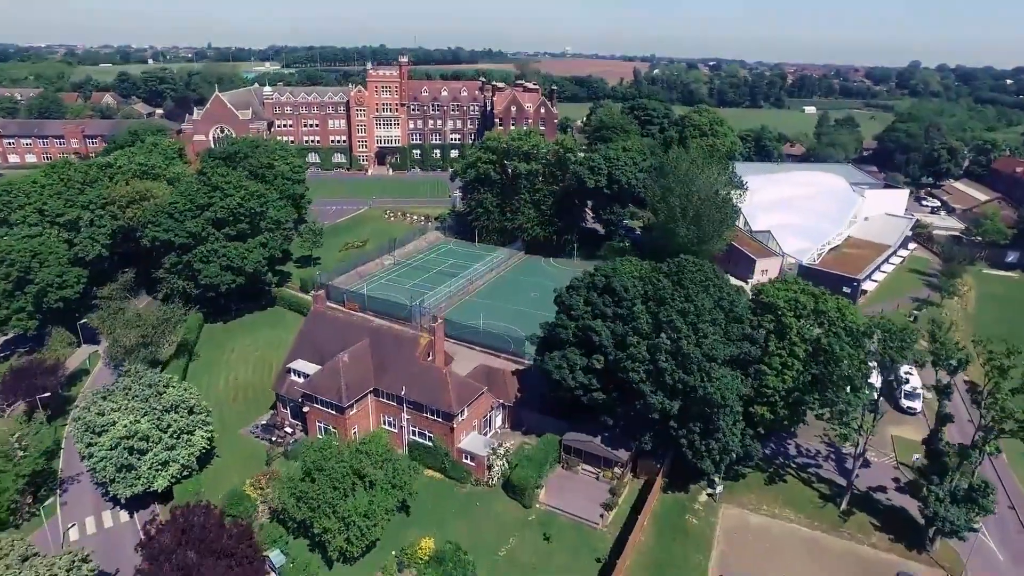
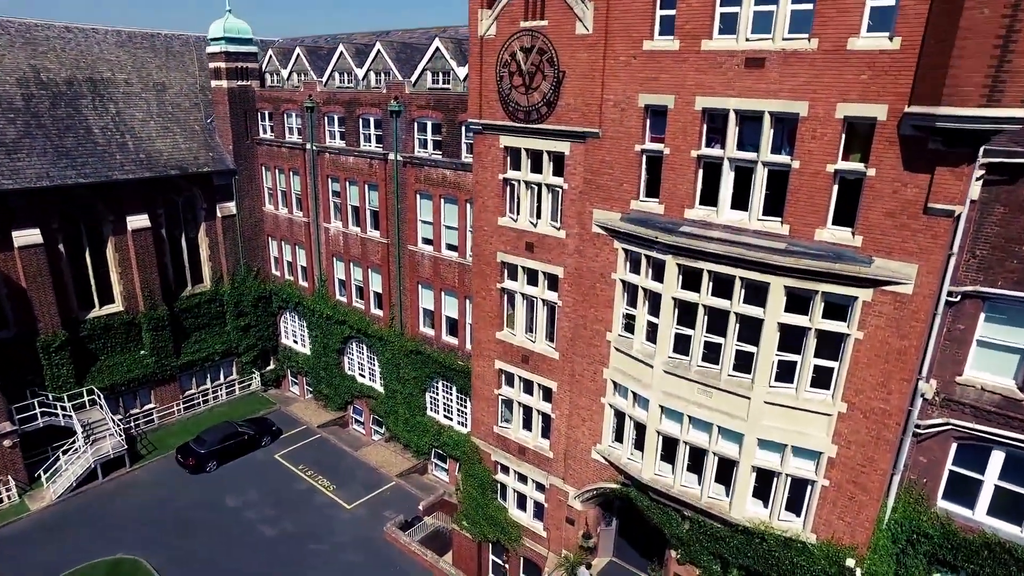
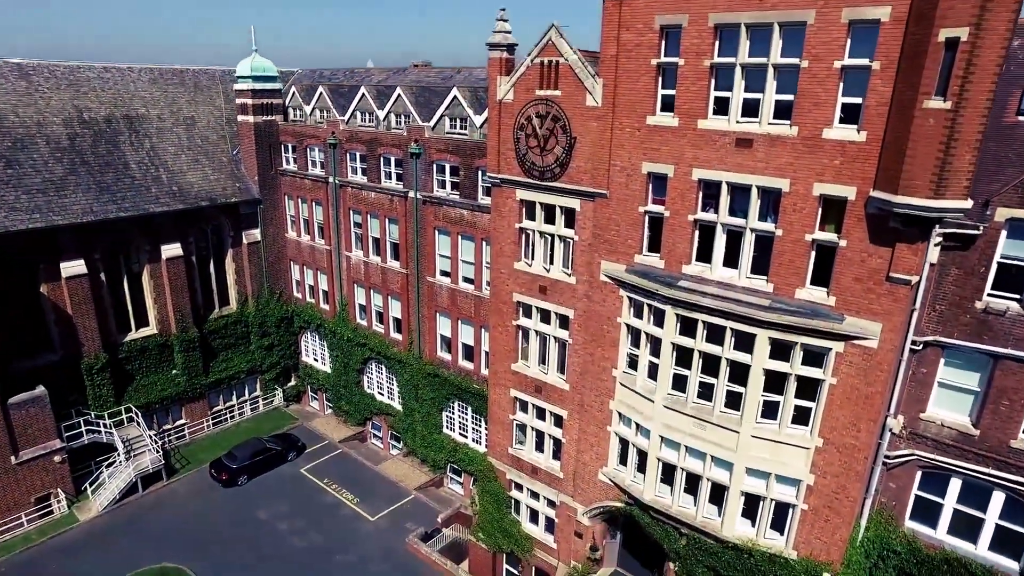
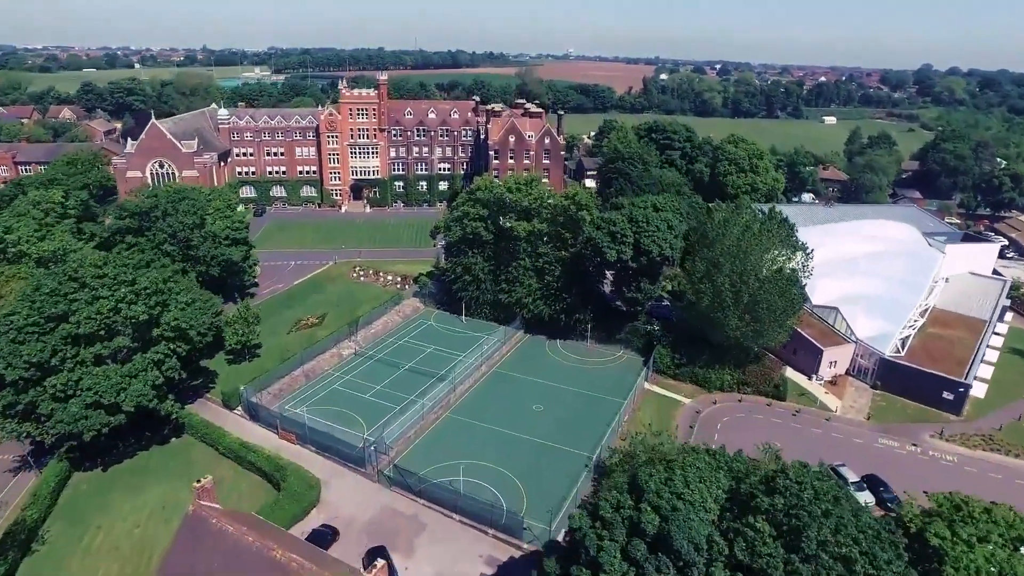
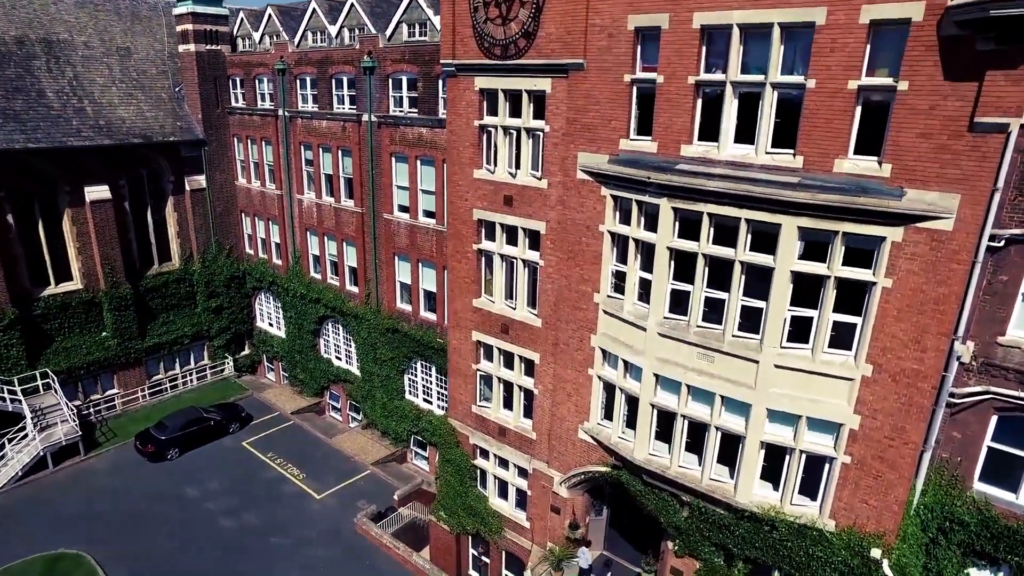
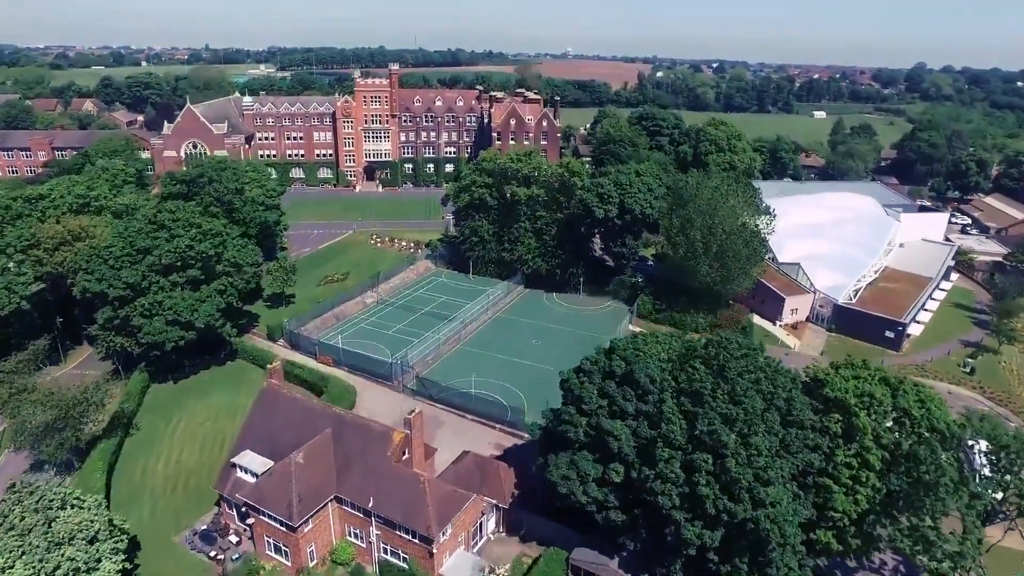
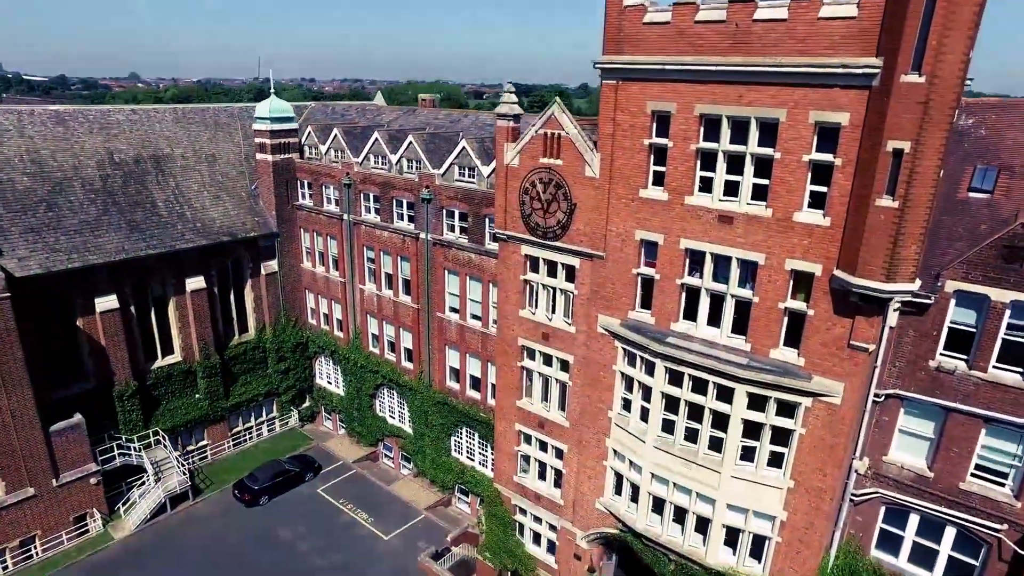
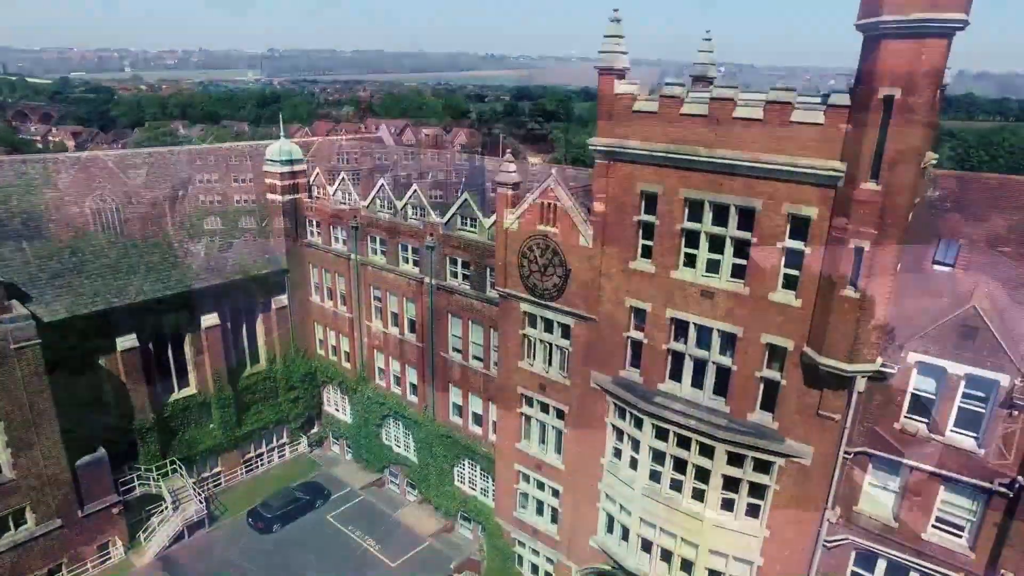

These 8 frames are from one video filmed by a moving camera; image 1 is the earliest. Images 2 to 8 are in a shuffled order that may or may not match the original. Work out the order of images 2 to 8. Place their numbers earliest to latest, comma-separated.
6, 4, 8, 7, 3, 2, 5
